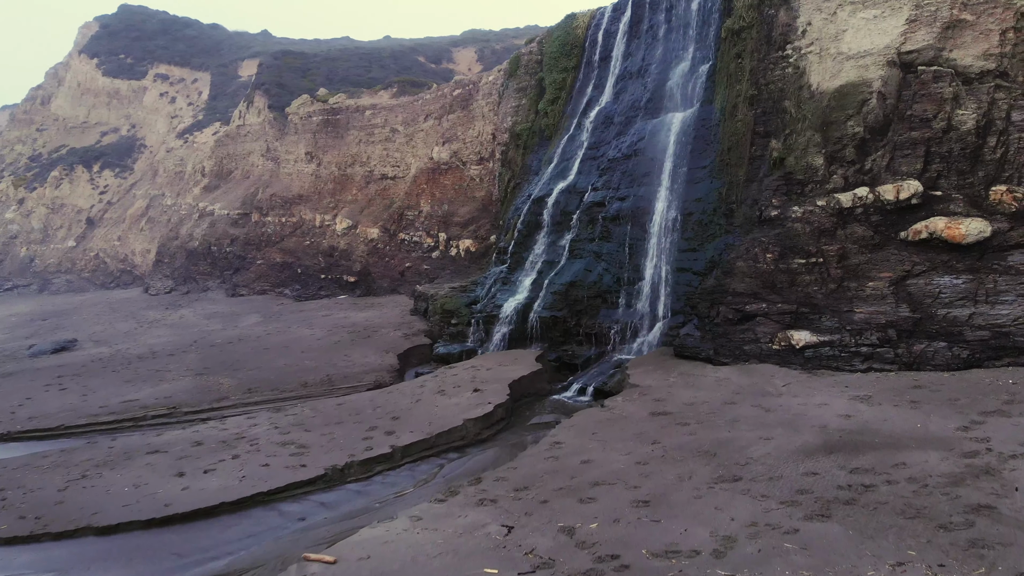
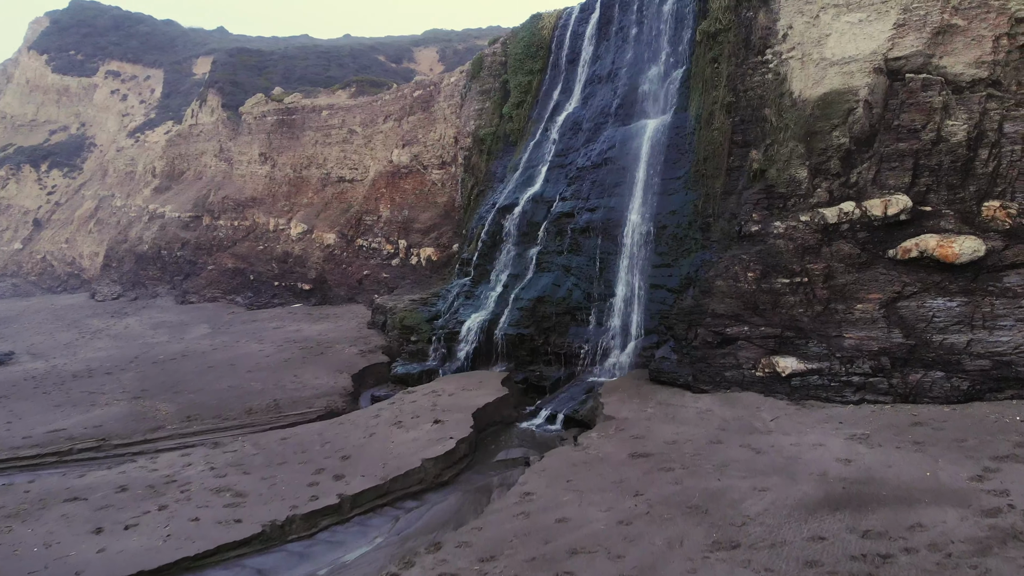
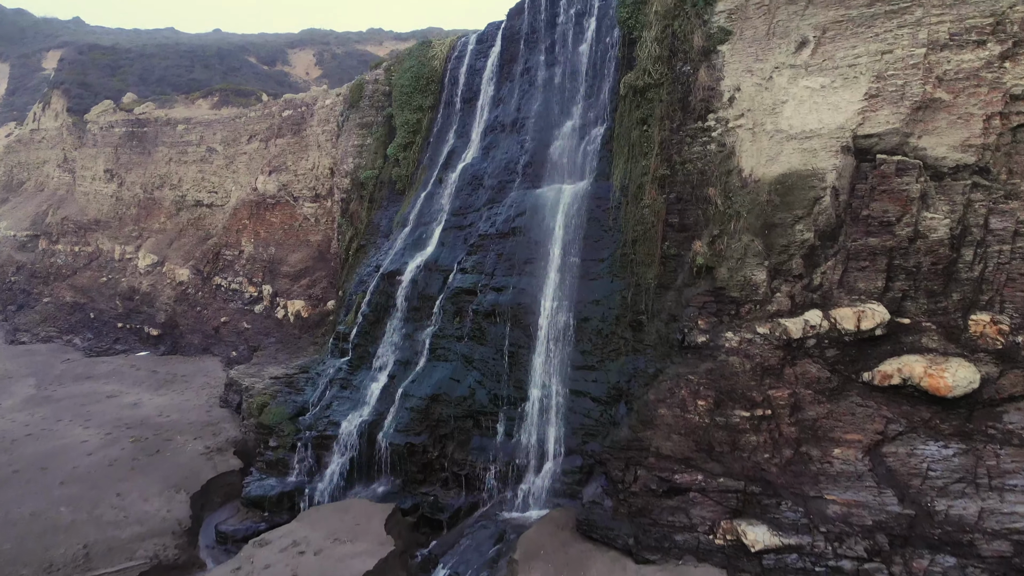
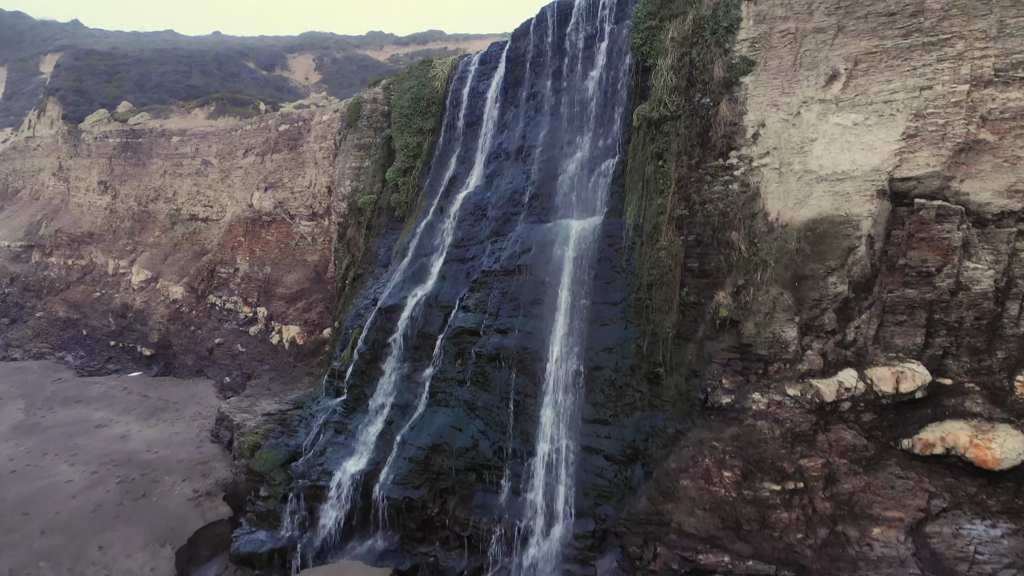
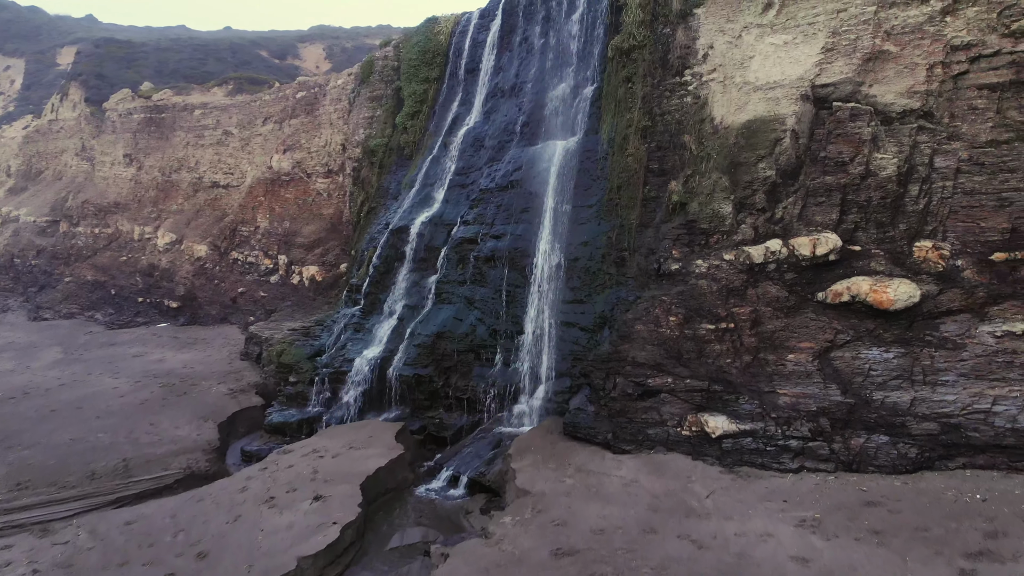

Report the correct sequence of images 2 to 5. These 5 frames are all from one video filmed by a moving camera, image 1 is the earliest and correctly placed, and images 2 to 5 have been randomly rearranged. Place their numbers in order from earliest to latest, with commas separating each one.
2, 5, 3, 4
